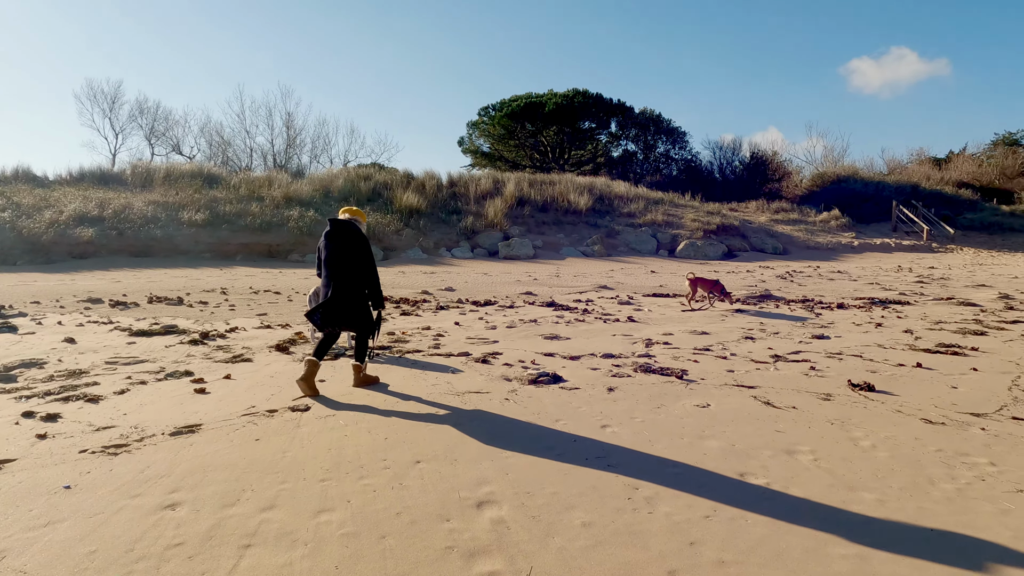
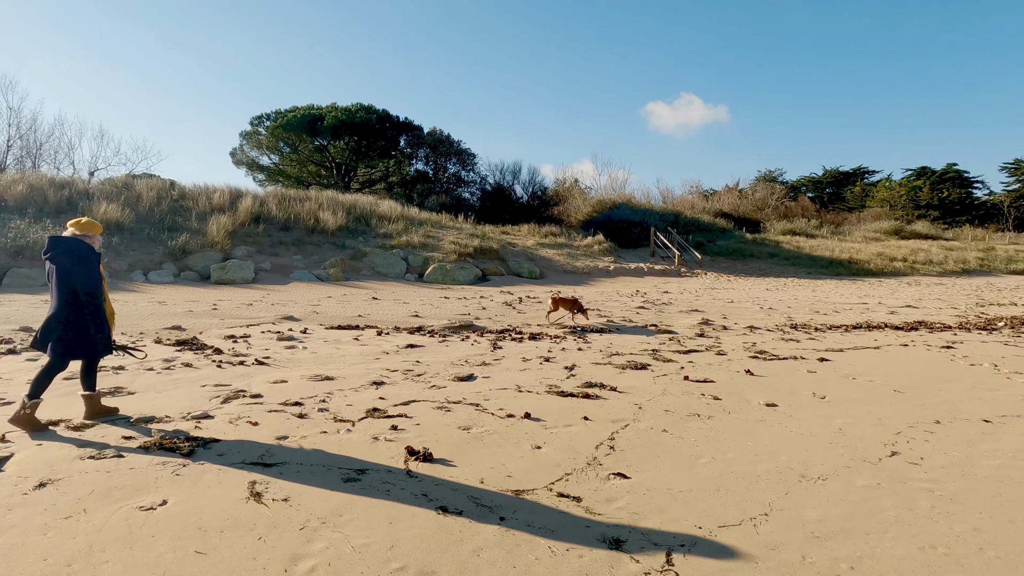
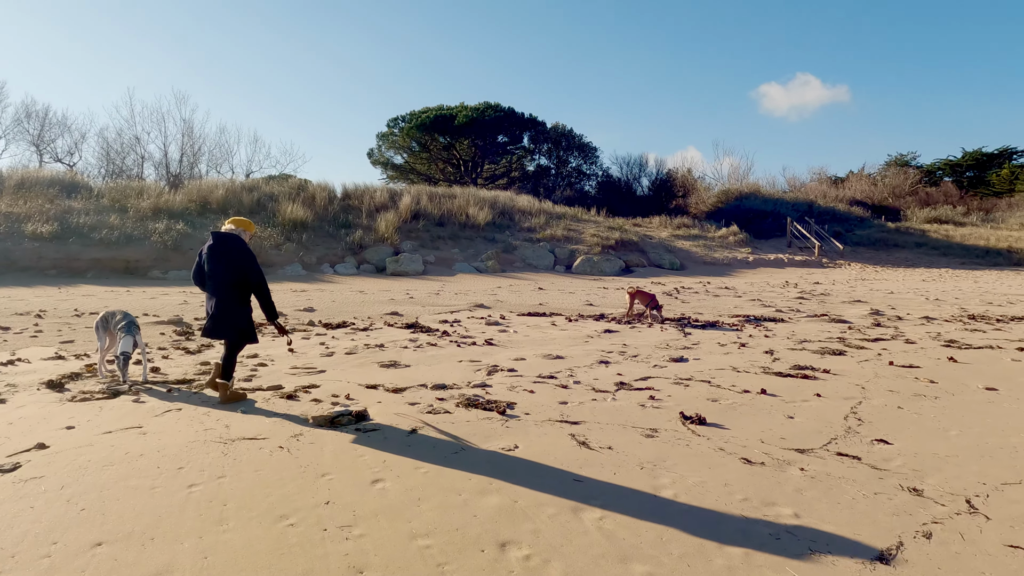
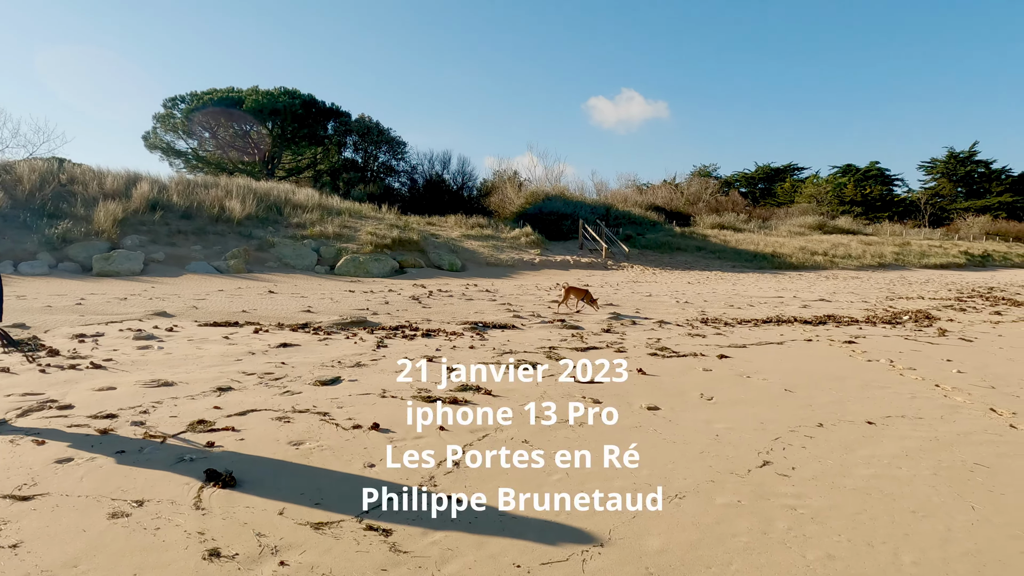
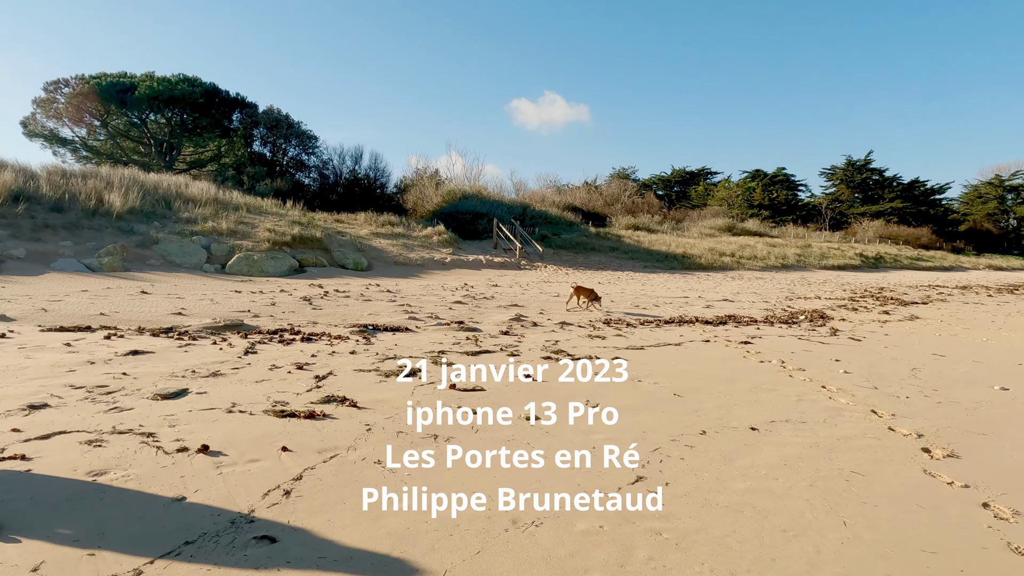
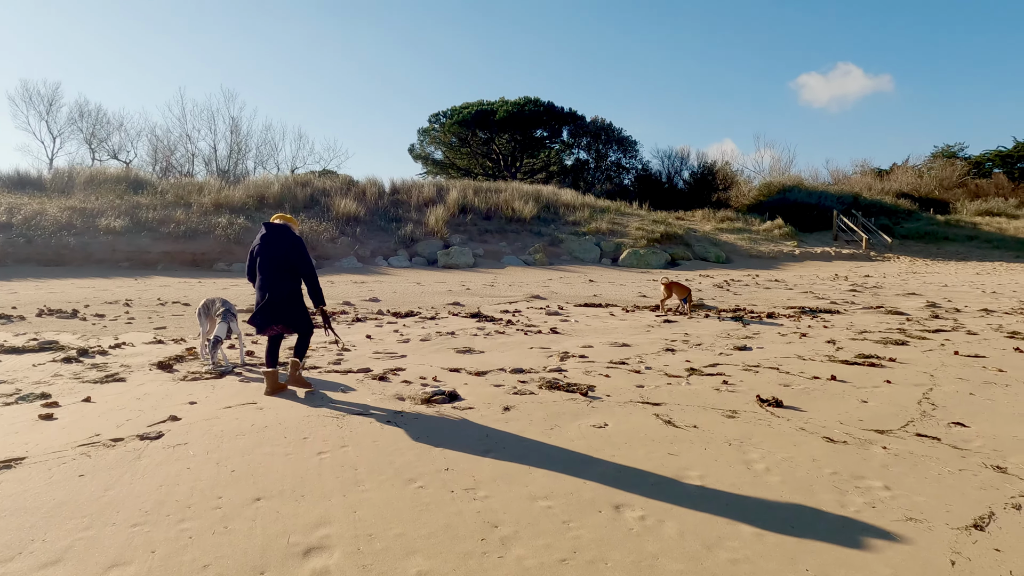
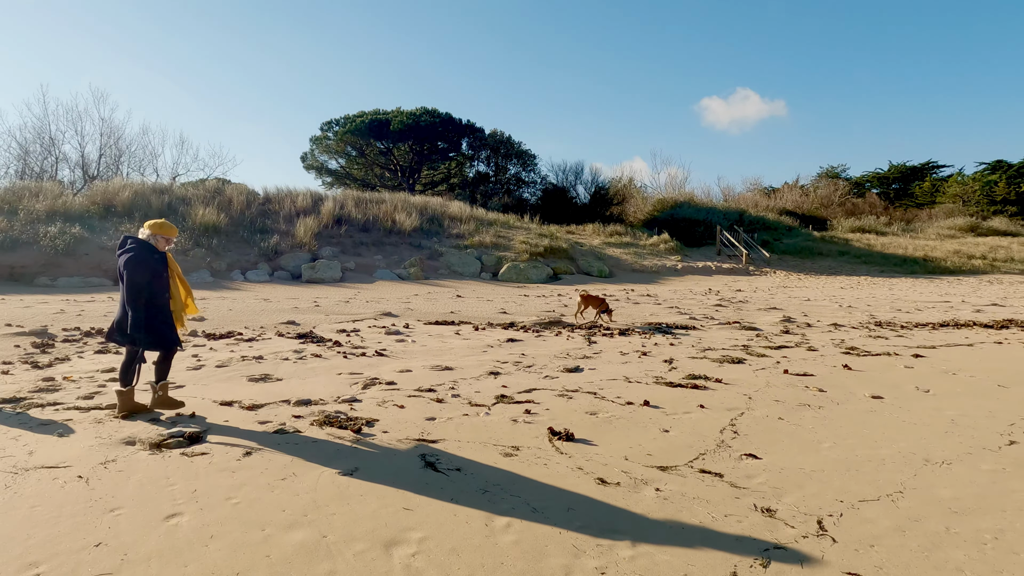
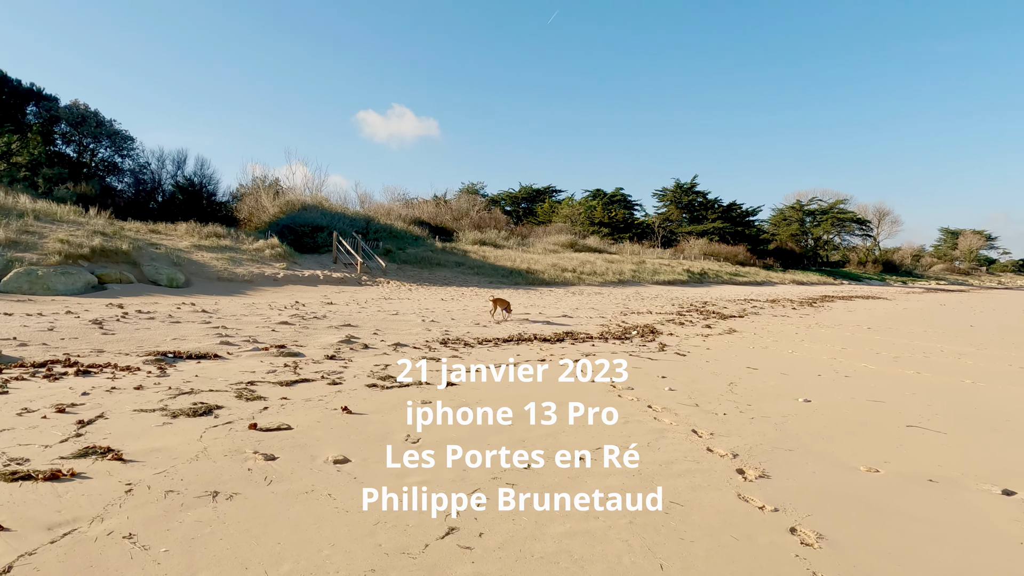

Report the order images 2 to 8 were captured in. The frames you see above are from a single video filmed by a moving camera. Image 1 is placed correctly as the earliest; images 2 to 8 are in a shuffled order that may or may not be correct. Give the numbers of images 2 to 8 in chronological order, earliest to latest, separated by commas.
6, 3, 7, 2, 4, 5, 8
